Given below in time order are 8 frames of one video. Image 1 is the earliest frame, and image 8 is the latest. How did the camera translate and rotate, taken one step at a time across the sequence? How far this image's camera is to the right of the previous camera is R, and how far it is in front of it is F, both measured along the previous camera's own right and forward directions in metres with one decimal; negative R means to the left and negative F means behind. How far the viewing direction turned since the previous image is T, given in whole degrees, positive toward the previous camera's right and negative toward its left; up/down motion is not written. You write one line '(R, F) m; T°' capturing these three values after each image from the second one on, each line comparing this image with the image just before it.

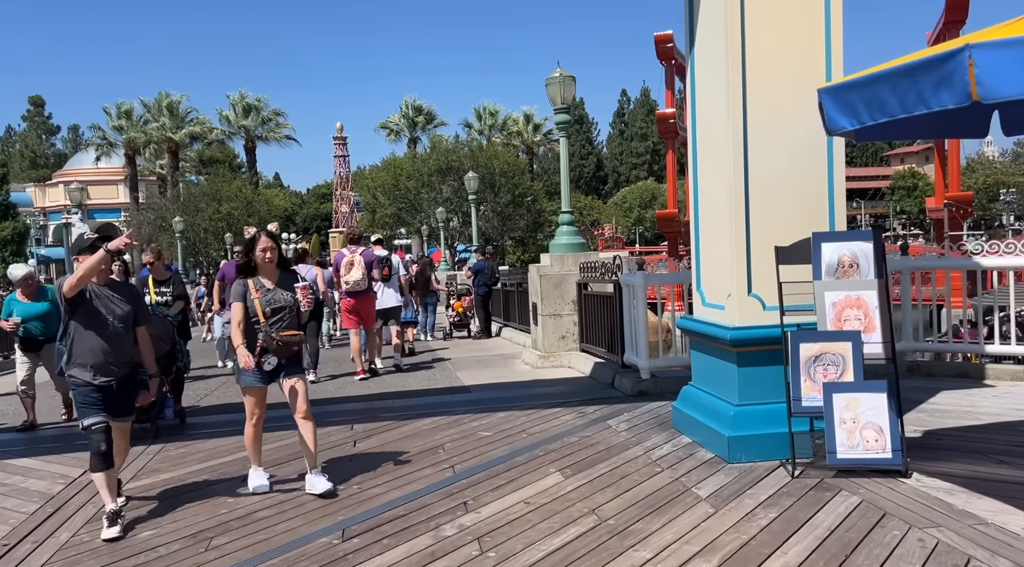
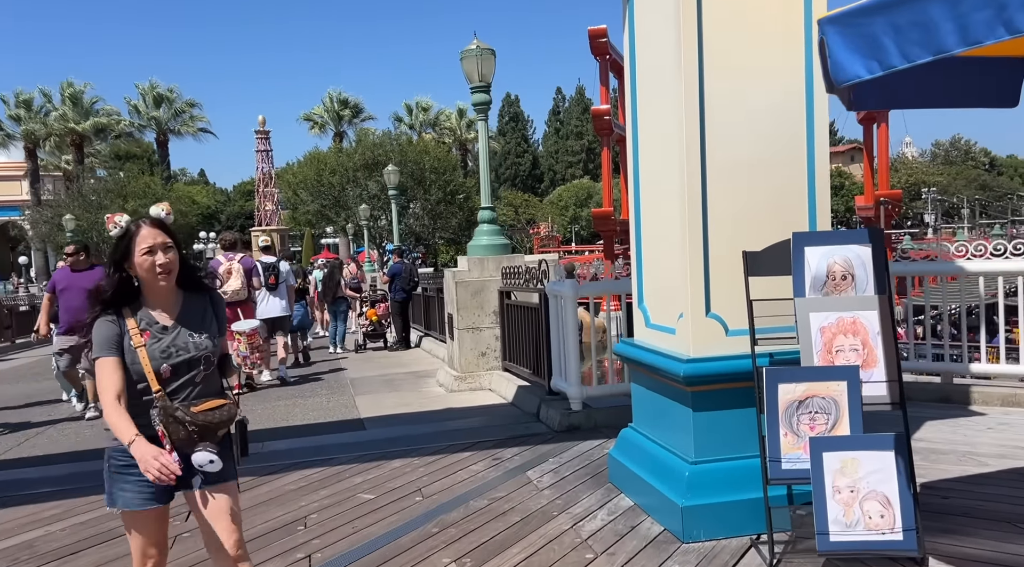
(+0.2, +1.4) m; +4°
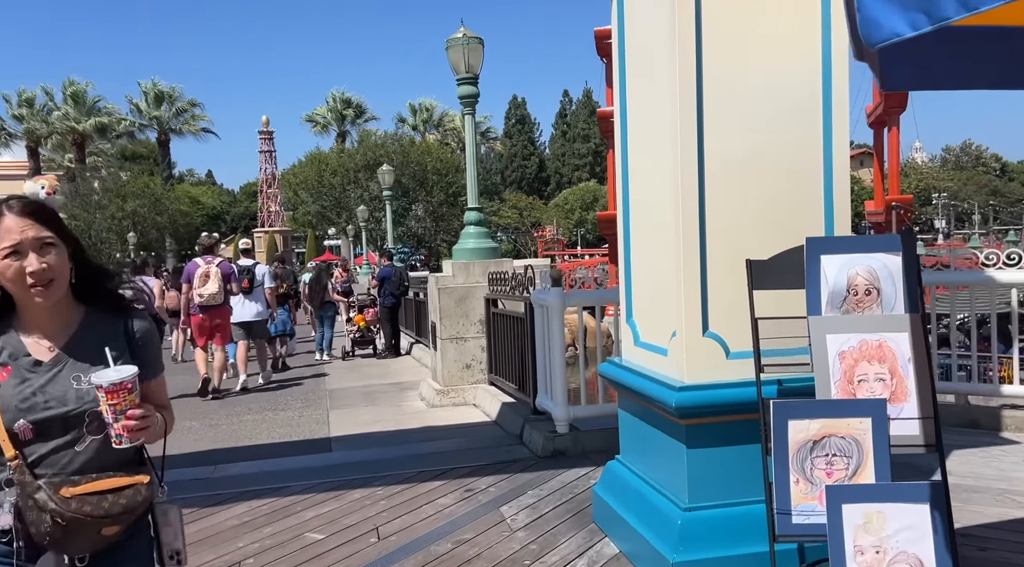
(+0.2, +0.6) m; 0°
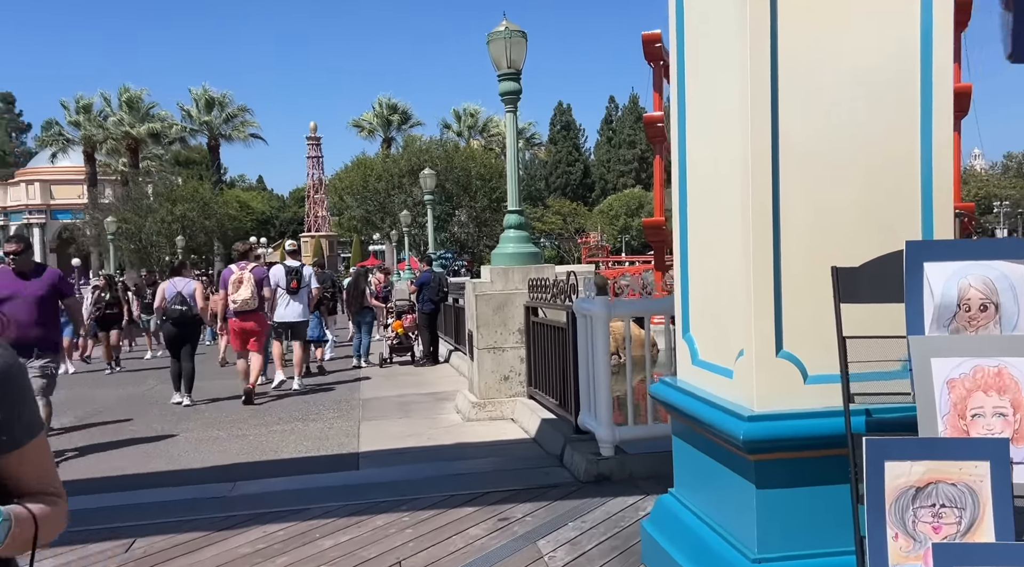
(0.0, +0.5) m; -3°
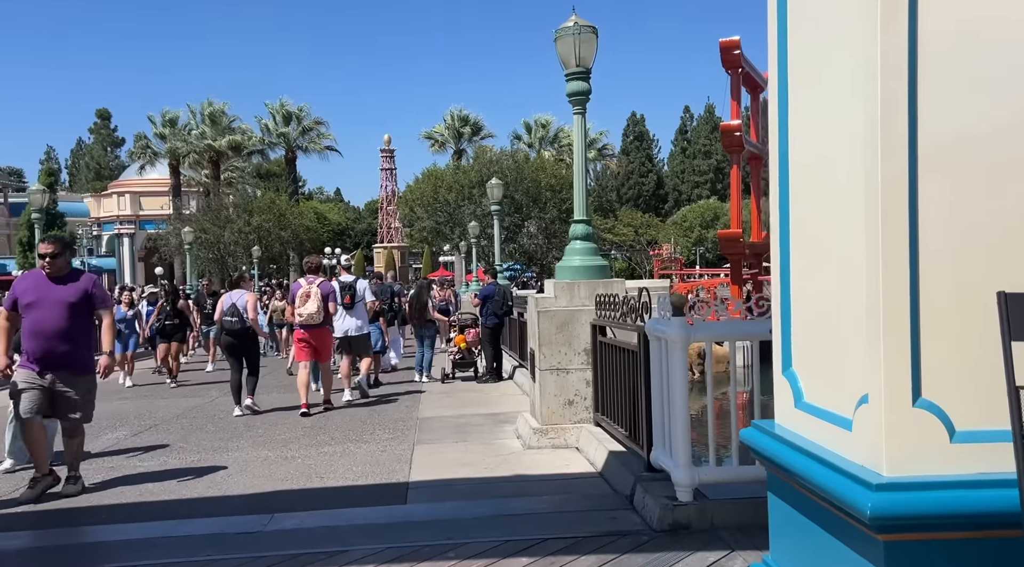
(0.0, +0.6) m; -4°
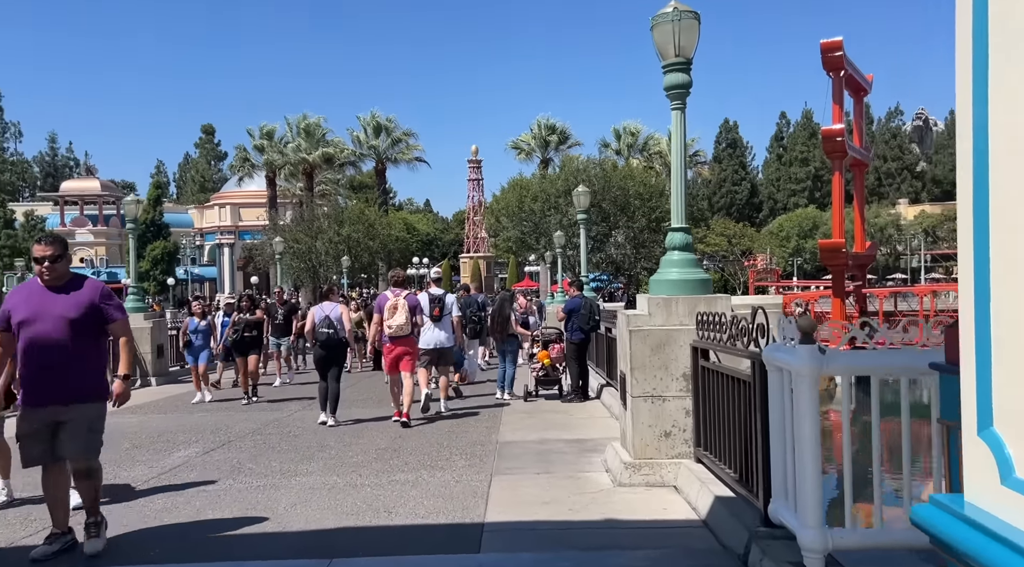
(0.0, +0.7) m; -5°
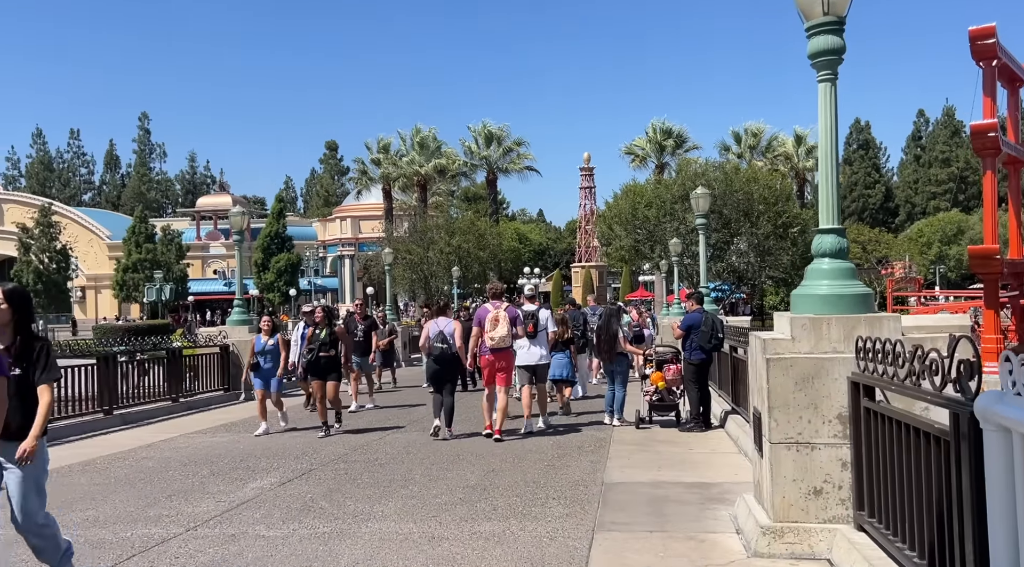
(+0.1, +1.1) m; -7°
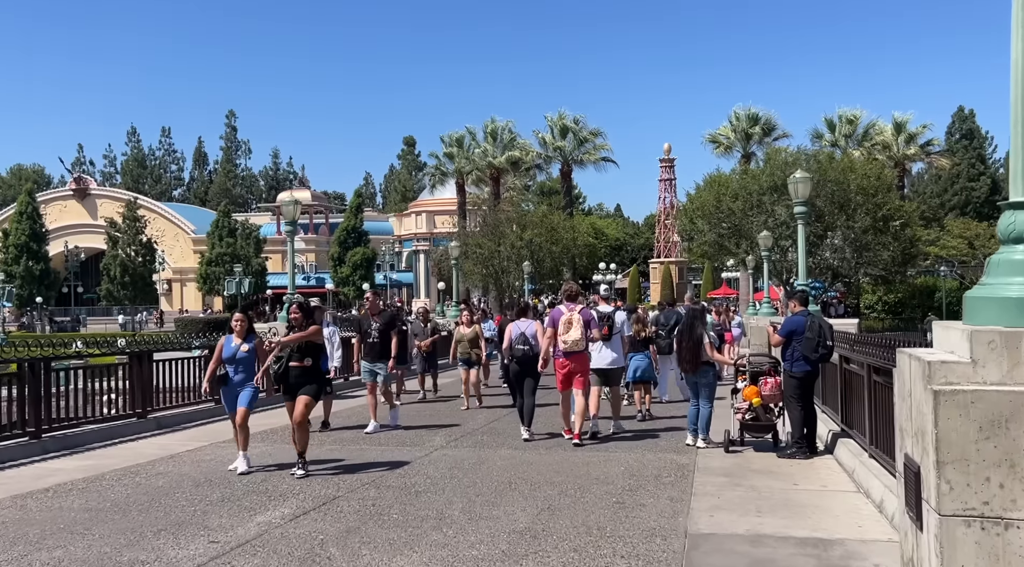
(+0.1, +1.5) m; -5°
